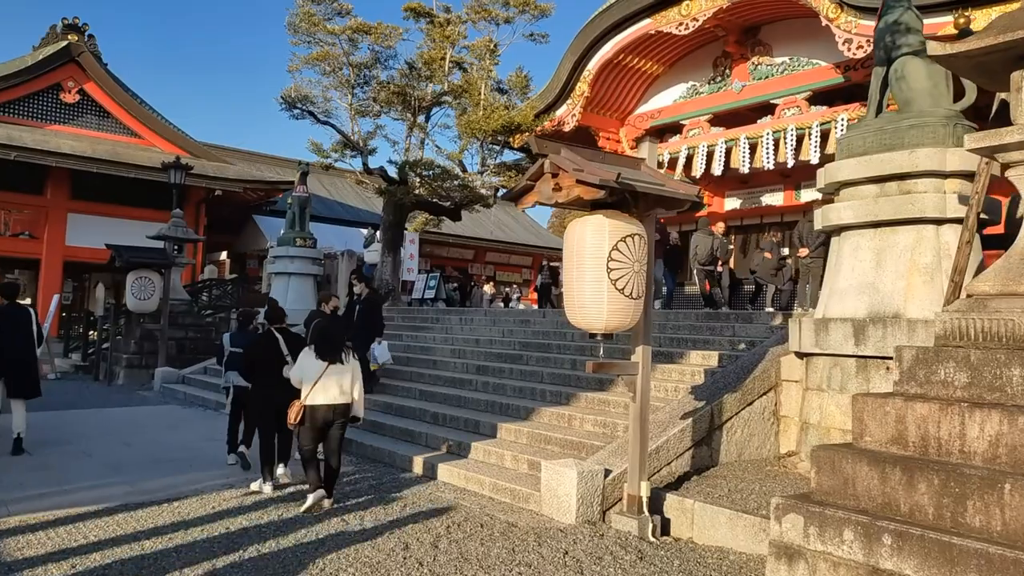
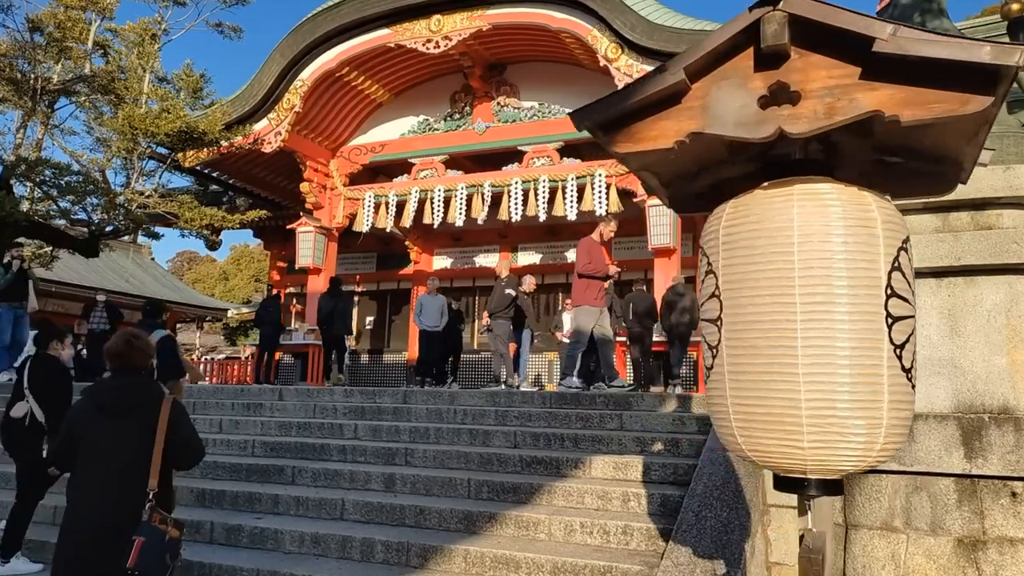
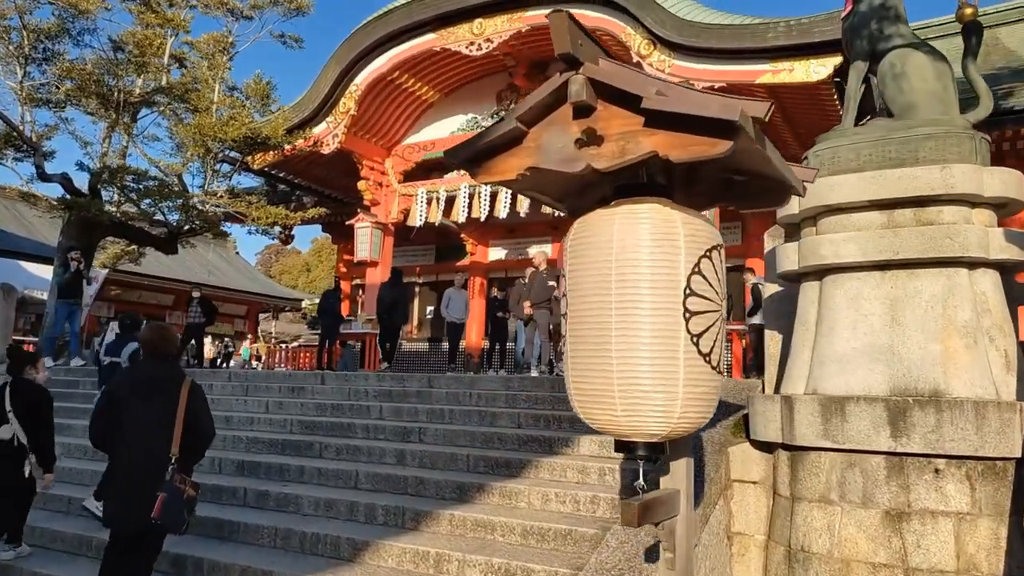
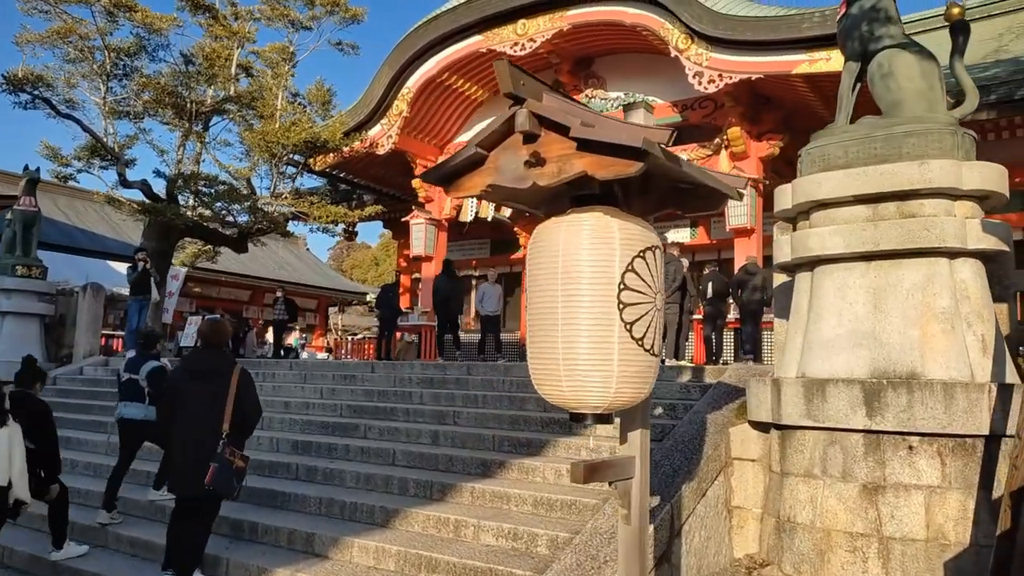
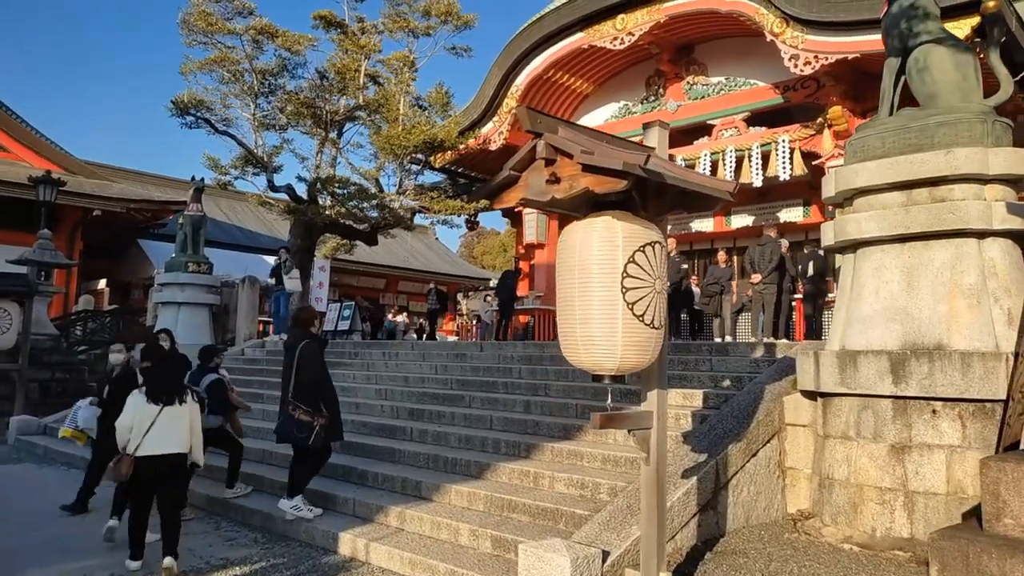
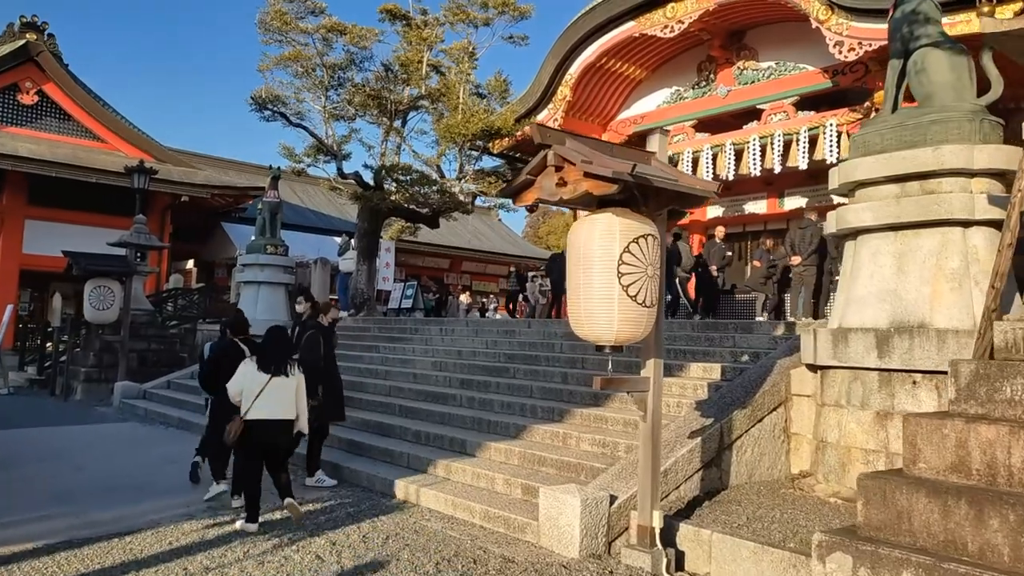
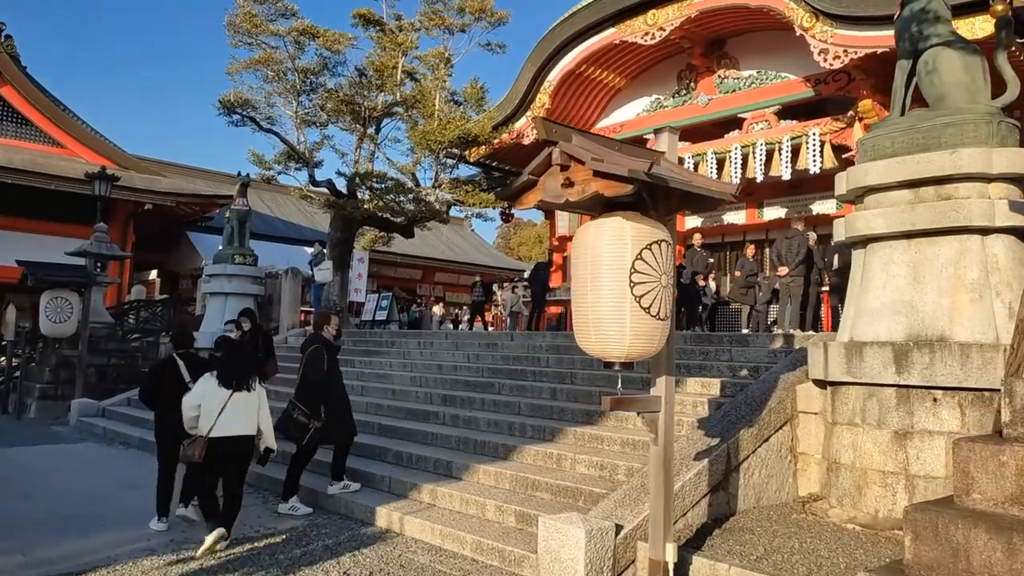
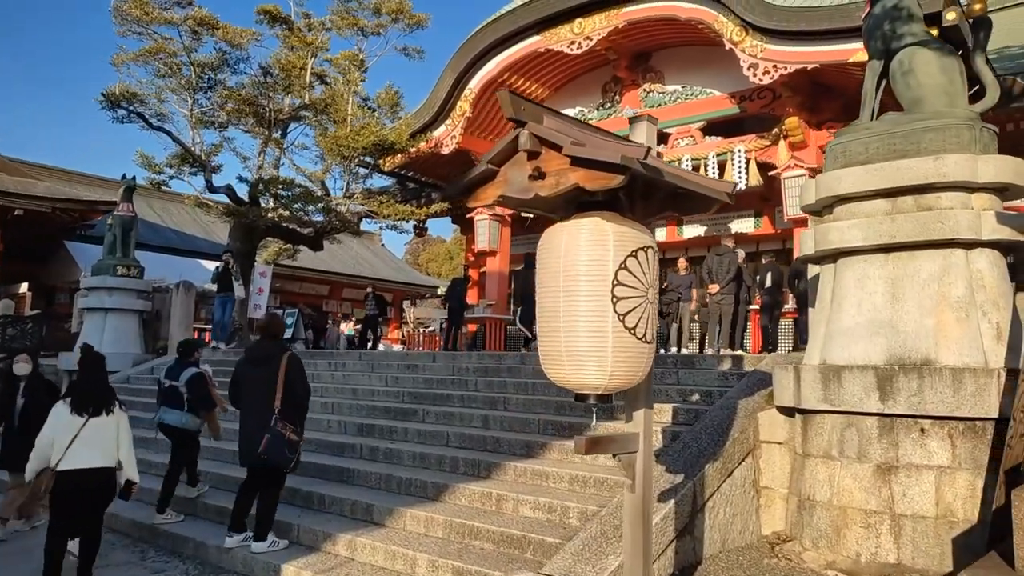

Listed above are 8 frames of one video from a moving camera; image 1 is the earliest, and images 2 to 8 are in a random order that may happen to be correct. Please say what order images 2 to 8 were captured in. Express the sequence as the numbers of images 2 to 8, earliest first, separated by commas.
6, 7, 5, 8, 4, 3, 2
